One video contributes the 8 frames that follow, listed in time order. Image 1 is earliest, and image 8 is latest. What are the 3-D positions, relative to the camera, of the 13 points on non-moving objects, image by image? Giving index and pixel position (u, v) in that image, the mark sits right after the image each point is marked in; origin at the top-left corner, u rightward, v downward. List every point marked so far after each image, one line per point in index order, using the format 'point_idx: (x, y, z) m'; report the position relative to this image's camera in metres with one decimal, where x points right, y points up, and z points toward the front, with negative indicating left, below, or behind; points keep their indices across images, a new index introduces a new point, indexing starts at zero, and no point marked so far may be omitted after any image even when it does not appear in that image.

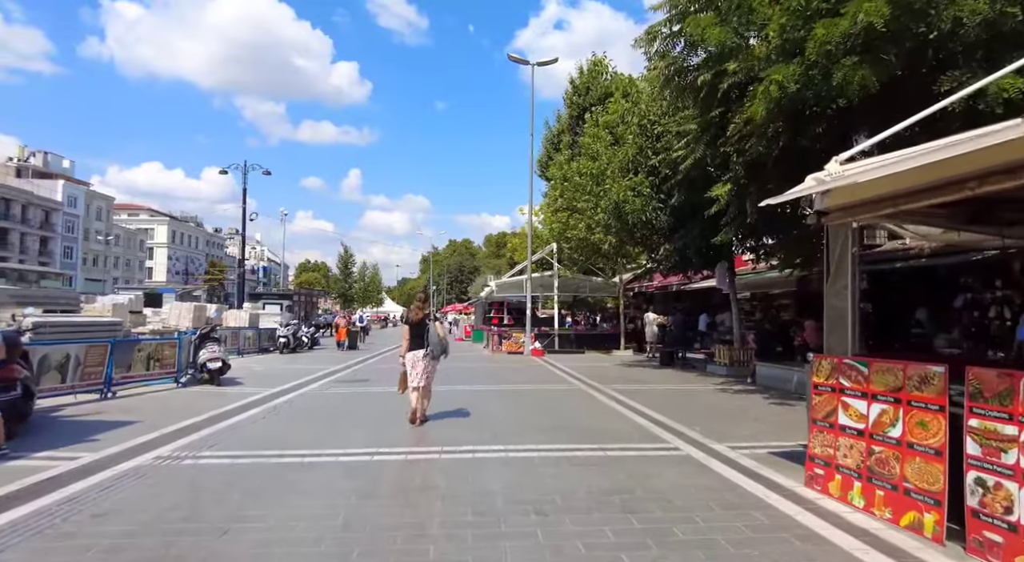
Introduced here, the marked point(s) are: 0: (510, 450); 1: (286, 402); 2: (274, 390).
0: (0.0, -2.0, +6.9) m
1: (-4.5, -2.4, +11.8) m
2: (-5.5, -2.5, +13.6) m
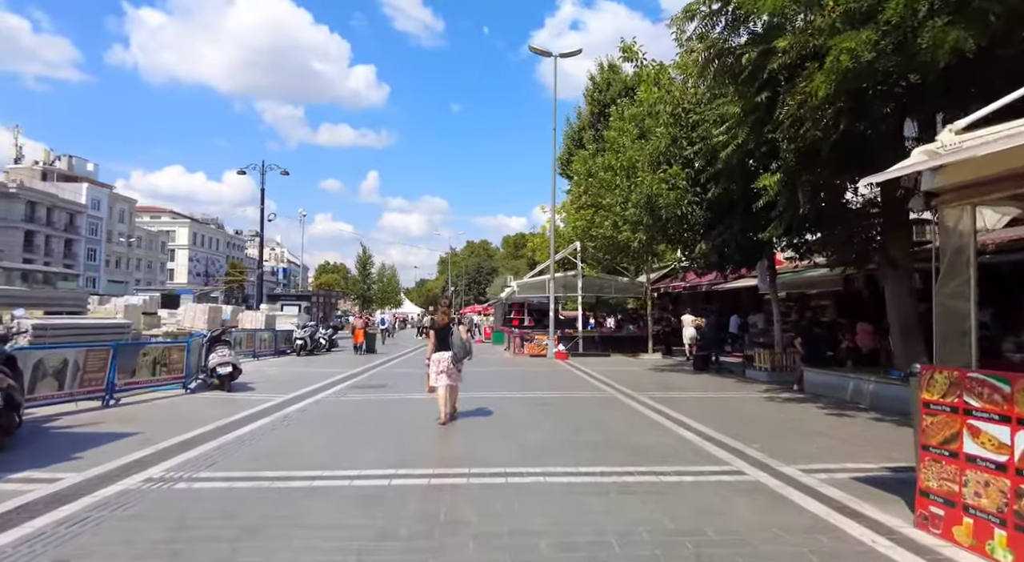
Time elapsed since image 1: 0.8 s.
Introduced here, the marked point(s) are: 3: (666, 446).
0: (+0.4, -2.0, +6.0) m
1: (-4.0, -2.4, +11.0) m
2: (-4.9, -2.5, +12.8) m
3: (+2.0, -2.1, +7.5) m
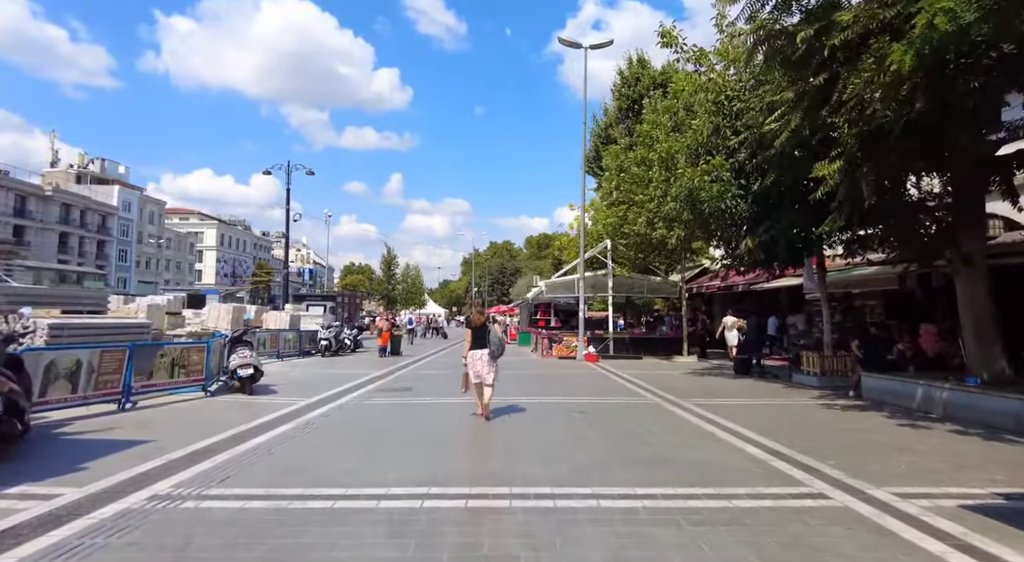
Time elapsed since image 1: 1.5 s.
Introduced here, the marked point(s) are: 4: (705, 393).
0: (+0.8, -1.9, +5.2) m
1: (-3.4, -2.4, +10.4) m
2: (-4.2, -2.5, +12.2) m
3: (+2.5, -2.1, +6.7) m
4: (+4.3, -2.5, +13.2) m
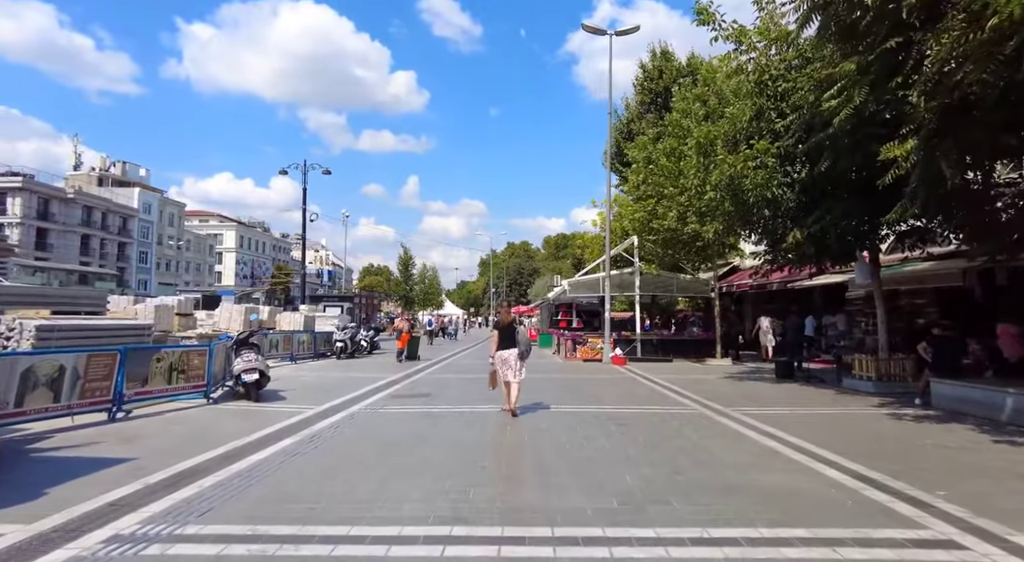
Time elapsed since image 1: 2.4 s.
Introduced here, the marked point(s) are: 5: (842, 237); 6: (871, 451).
0: (+1.1, -1.9, +4.1) m
1: (-2.9, -2.3, +9.4) m
2: (-3.7, -2.4, +11.3) m
3: (+2.8, -2.0, +5.5) m
4: (+4.9, -2.4, +12.0) m
5: (+7.2, +1.0, +12.8) m
6: (+4.6, -2.2, +7.5) m
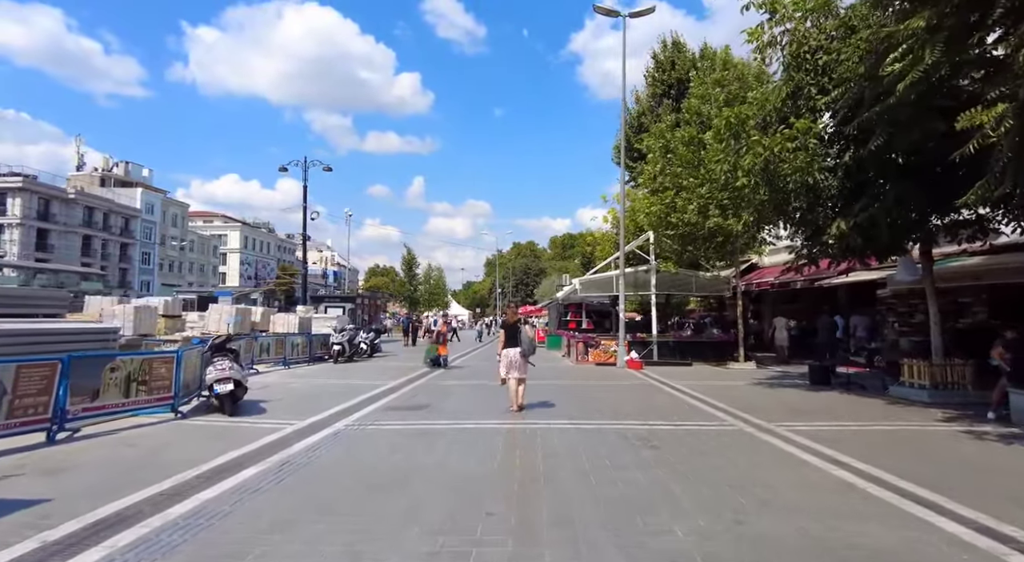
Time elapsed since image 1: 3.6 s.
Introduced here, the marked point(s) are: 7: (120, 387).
0: (+1.2, -1.8, +2.7) m
1: (-2.8, -2.2, +8.0) m
2: (-3.5, -2.4, +9.9) m
3: (+2.9, -1.9, +4.1) m
4: (+5.0, -2.4, +10.5) m
5: (+7.4, +1.0, +11.4) m
6: (+4.7, -2.1, +6.0) m
7: (-5.8, -1.6, +8.7) m
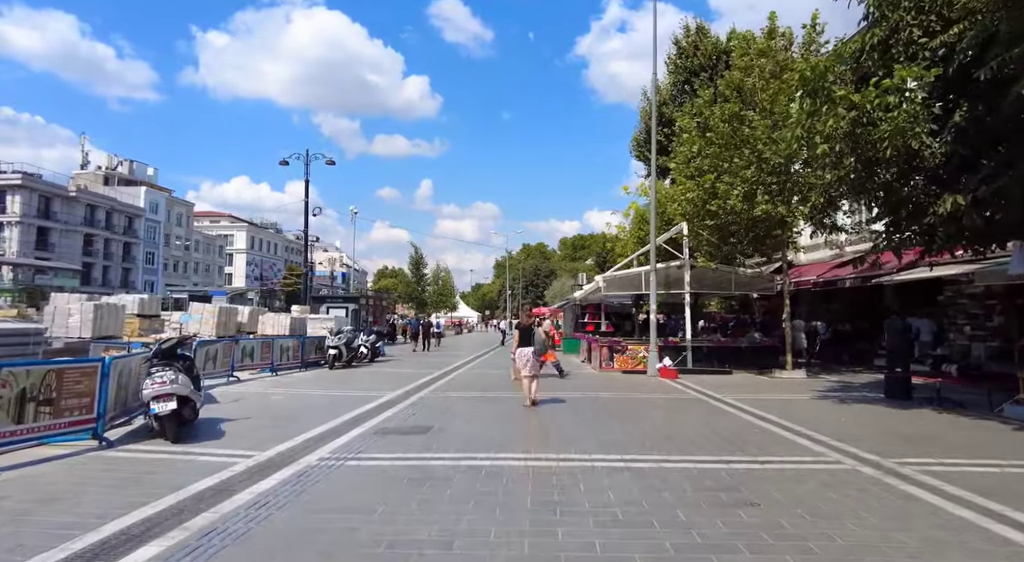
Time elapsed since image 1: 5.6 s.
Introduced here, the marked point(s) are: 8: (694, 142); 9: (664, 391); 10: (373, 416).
0: (+1.5, -1.6, +0.3) m
1: (-2.4, -2.1, +5.7) m
2: (-3.1, -2.2, +7.6) m
3: (+3.2, -1.7, +1.7) m
4: (+5.4, -2.2, +8.1) m
5: (+7.8, +1.2, +8.9) m
6: (+5.0, -1.9, +3.6) m
7: (-5.5, -1.4, +6.4) m
8: (+5.8, +4.4, +18.8) m
9: (+3.8, -2.7, +14.6) m
10: (-2.5, -2.4, +10.5) m
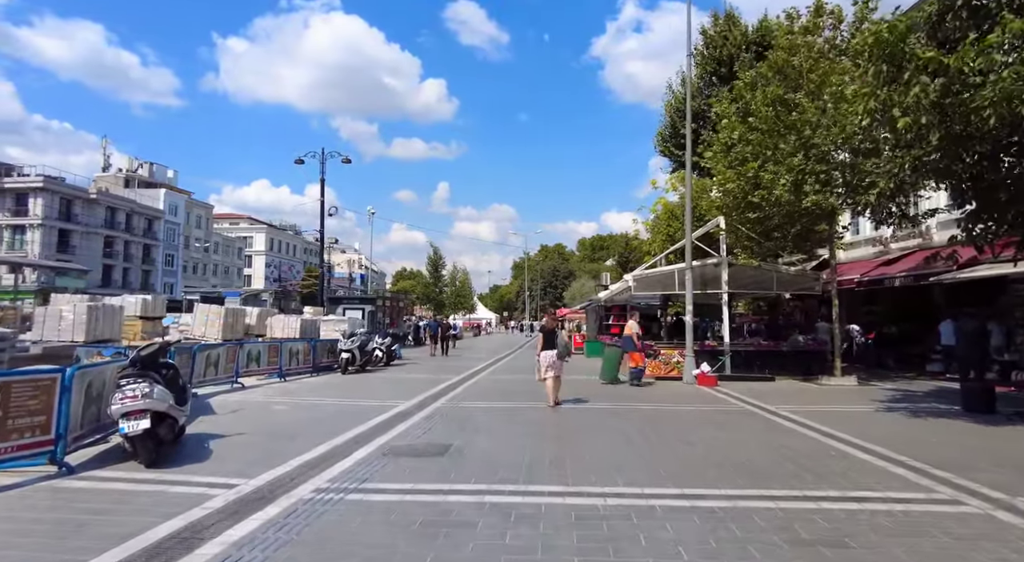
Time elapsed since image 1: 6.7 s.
0: (+1.6, -1.5, -1.0) m
1: (-2.1, -2.0, +4.5) m
2: (-2.8, -2.2, +6.4) m
3: (+3.4, -1.7, +0.3) m
4: (+5.8, -2.2, +6.6) m
5: (+8.2, +1.2, +7.4) m
6: (+5.2, -1.9, +2.2) m
7: (-5.1, -1.3, +5.3) m
8: (+6.5, +4.4, +17.3) m
9: (+4.3, -2.7, +13.2) m
10: (-2.1, -2.3, +9.3) m
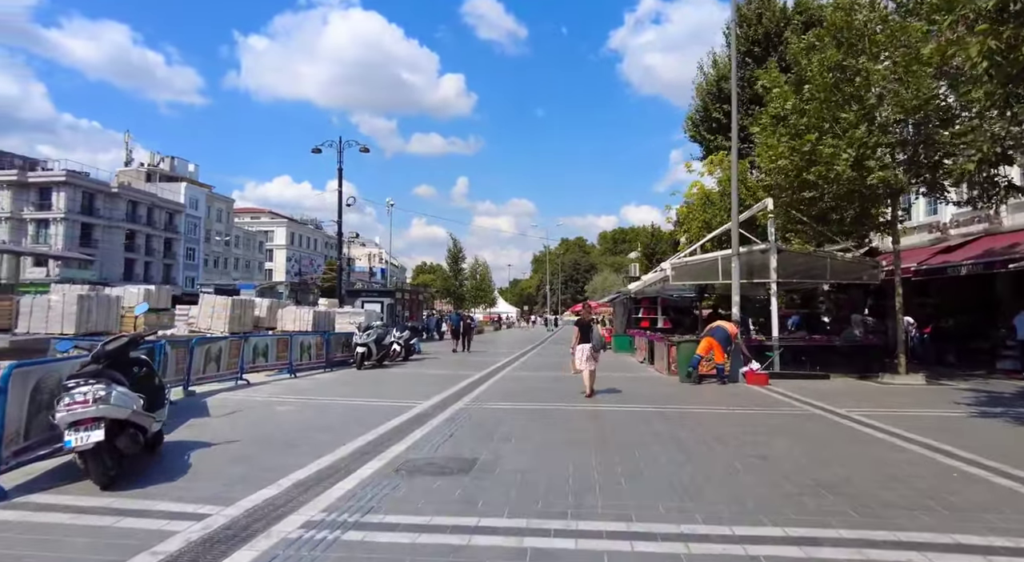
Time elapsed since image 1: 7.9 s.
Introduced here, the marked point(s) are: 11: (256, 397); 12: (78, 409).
0: (+1.8, -1.4, -2.5) m
1: (-1.8, -1.8, +3.1) m
2: (-2.4, -2.0, +5.1) m
3: (+3.6, -1.5, -1.2) m
4: (+6.2, -1.9, +5.0) m
5: (+8.6, +1.5, +5.7) m
6: (+5.5, -1.7, +0.6) m
7: (-4.8, -1.1, +4.0) m
8: (+7.2, +4.7, +15.6) m
9: (+5.0, -2.4, +11.6) m
10: (-1.6, -2.1, +7.9) m
11: (-5.0, -2.2, +11.4) m
12: (-3.9, -1.1, +5.4) m
